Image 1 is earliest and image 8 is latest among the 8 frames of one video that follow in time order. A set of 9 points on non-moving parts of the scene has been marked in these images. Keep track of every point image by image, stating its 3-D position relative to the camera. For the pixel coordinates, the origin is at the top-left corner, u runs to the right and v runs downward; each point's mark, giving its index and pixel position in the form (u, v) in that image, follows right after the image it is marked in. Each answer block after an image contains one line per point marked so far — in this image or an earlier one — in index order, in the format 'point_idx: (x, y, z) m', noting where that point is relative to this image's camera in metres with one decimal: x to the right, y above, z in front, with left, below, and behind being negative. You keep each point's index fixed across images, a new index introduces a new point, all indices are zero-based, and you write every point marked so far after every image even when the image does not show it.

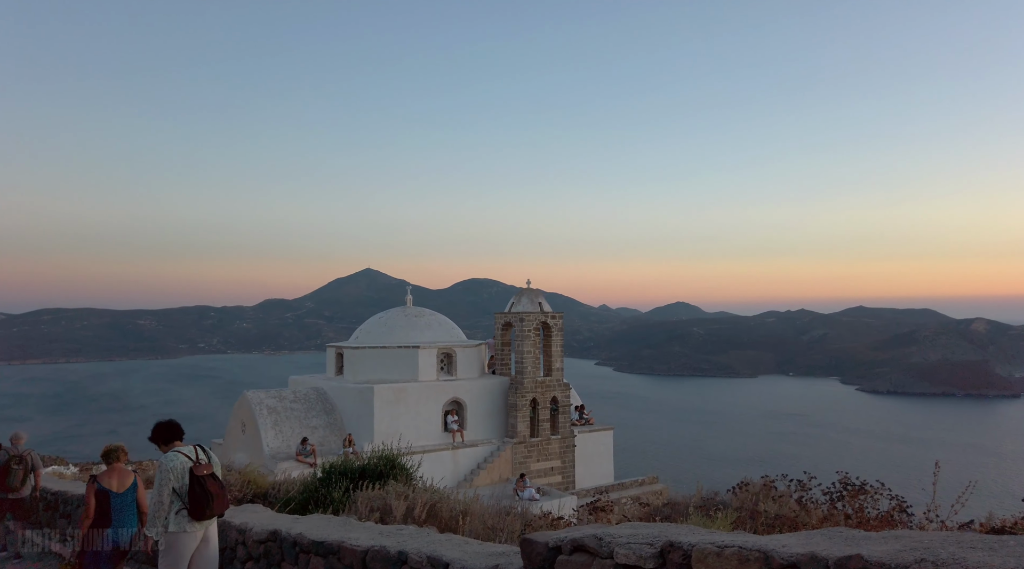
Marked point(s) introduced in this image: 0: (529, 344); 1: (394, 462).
0: (+0.4, -1.3, +18.6) m
1: (-1.4, -2.1, +9.8) m
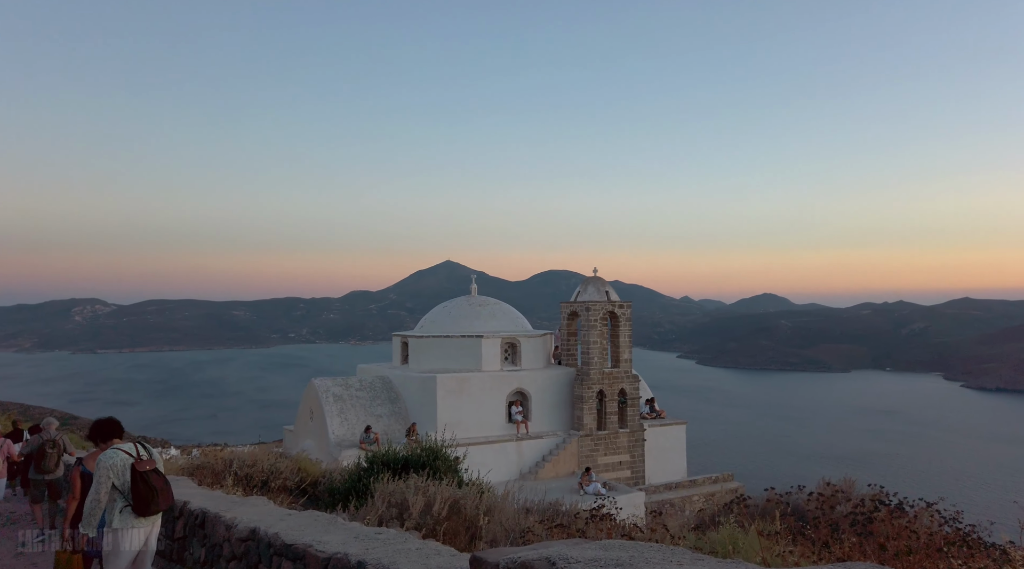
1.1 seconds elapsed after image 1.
0: (+1.9, -1.1, +17.9) m
1: (-0.8, -1.9, +9.4) m
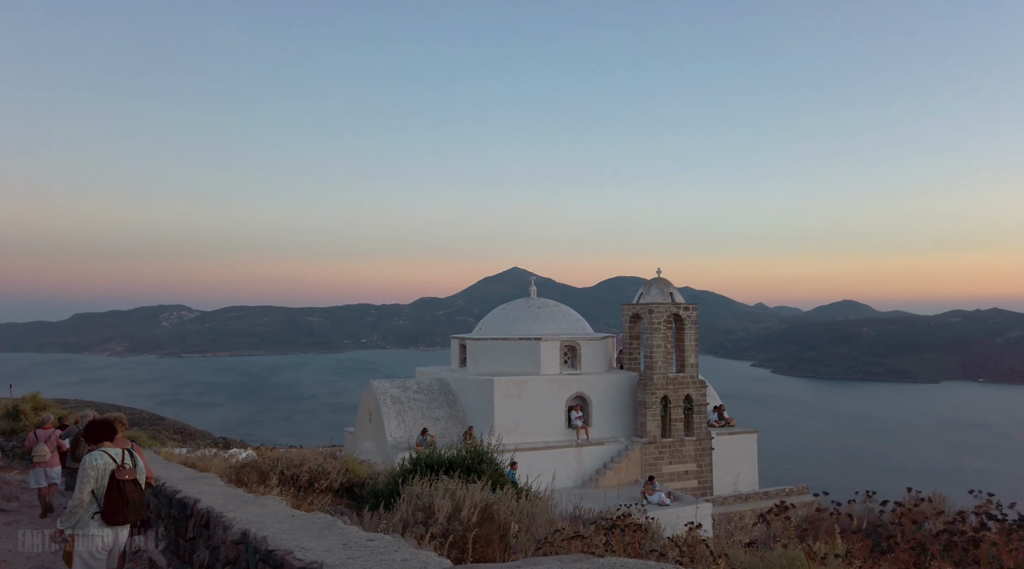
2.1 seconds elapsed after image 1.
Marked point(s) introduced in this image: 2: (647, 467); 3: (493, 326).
0: (+3.1, -1.1, +17.1) m
1: (-0.3, -1.8, +8.9) m
2: (+2.8, -3.7, +16.5) m
3: (-0.4, -0.9, +18.3) m
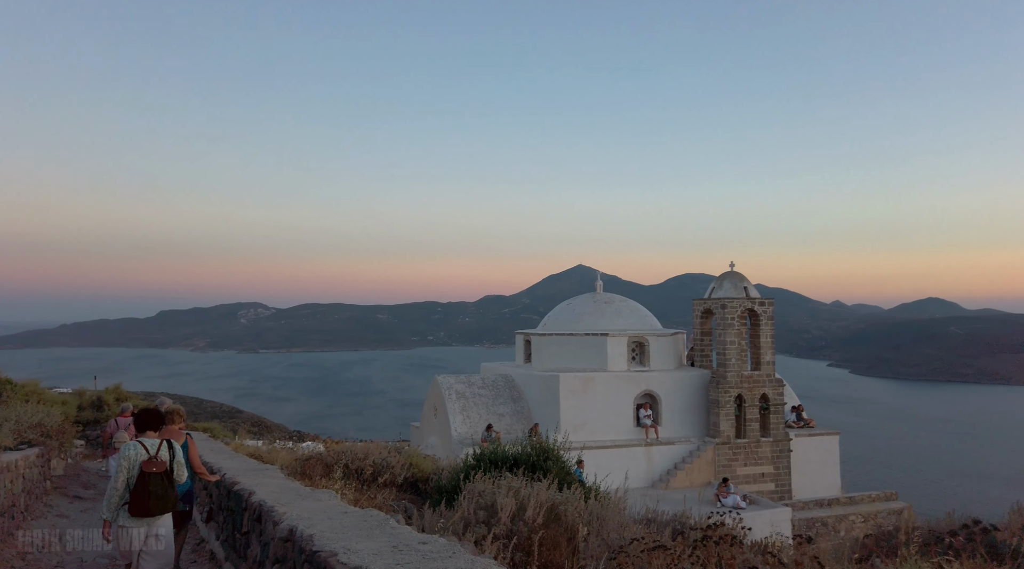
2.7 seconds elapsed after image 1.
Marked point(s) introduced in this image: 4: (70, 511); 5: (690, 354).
0: (+4.5, -1.0, +16.4) m
1: (+0.4, -1.7, +8.5) m
2: (+4.1, -3.6, +15.9) m
3: (+1.0, -0.8, +17.9) m
4: (-5.7, -2.9, +10.7) m
5: (+4.0, -1.5, +18.1) m
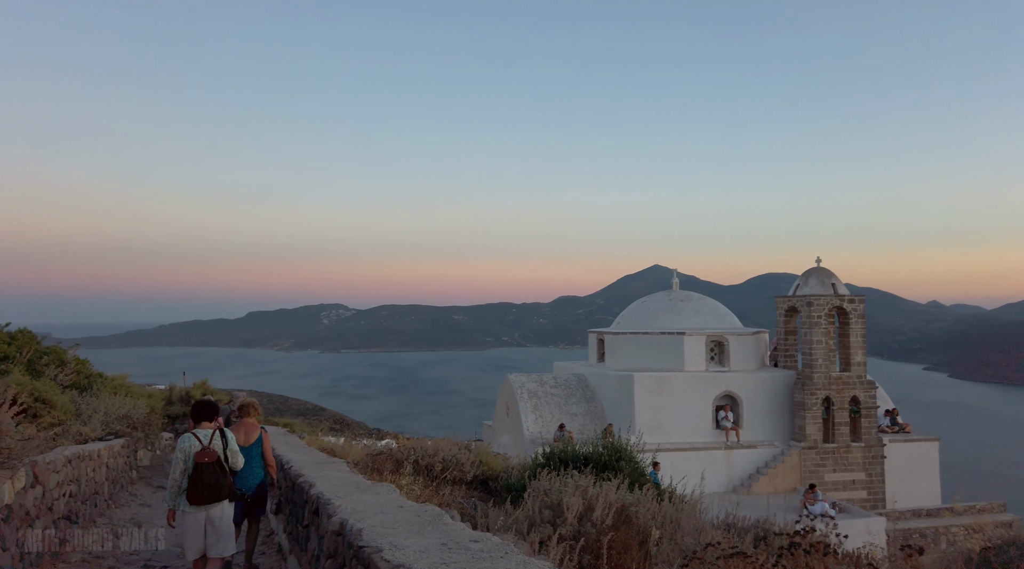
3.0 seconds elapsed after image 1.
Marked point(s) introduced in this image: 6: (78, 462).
0: (+5.9, -0.9, +15.7) m
1: (+1.1, -1.7, +8.2) m
2: (+5.4, -3.5, +15.2) m
3: (+2.6, -0.7, +17.5) m
4: (-4.8, -2.9, +10.9) m
5: (+5.5, -1.5, +17.4) m
6: (-4.3, -1.8, +8.3) m
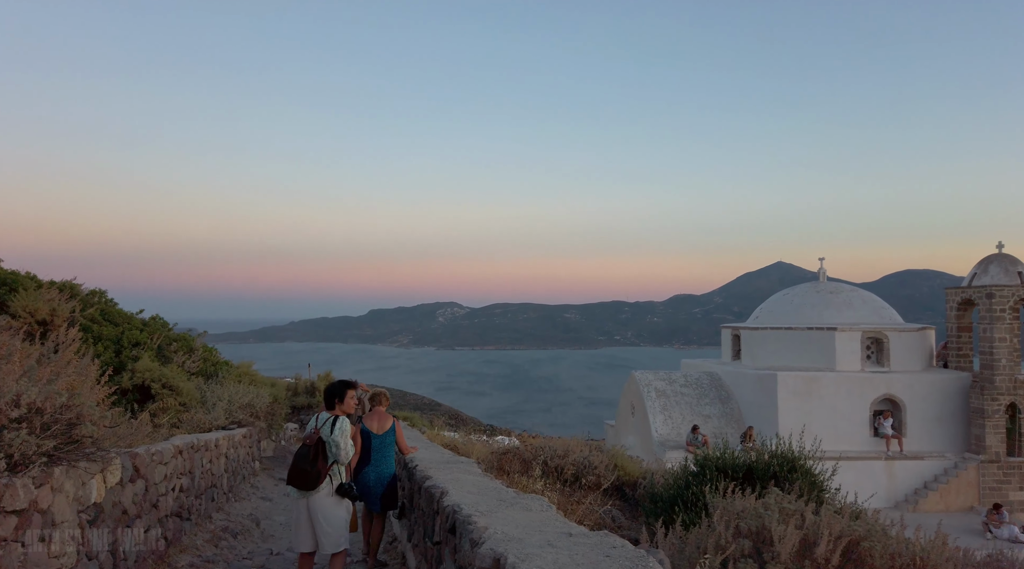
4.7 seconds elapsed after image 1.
0: (+8.1, -0.7, +13.7) m
1: (+2.4, -1.5, +6.8) m
2: (+7.6, -3.3, +13.3) m
3: (+5.1, -0.6, +15.9) m
4: (-3.1, -2.6, +10.3) m
5: (+8.0, -1.3, +15.4) m
6: (-3.0, -1.6, +7.7) m
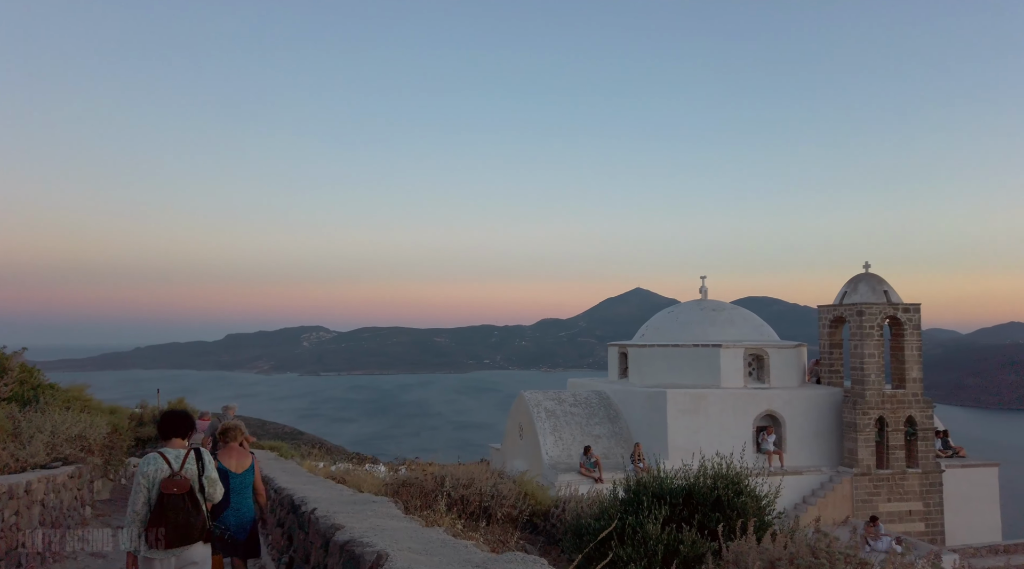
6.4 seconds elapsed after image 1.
0: (+6.3, -1.1, +14.4) m
1: (+1.7, -1.6, +6.7) m
2: (+5.8, -3.7, +13.8) m
3: (+2.9, -0.9, +16.1) m
4: (-4.2, -2.8, +9.2) m
5: (+5.8, -1.7, +16.1) m
6: (-3.7, -1.6, +6.7) m
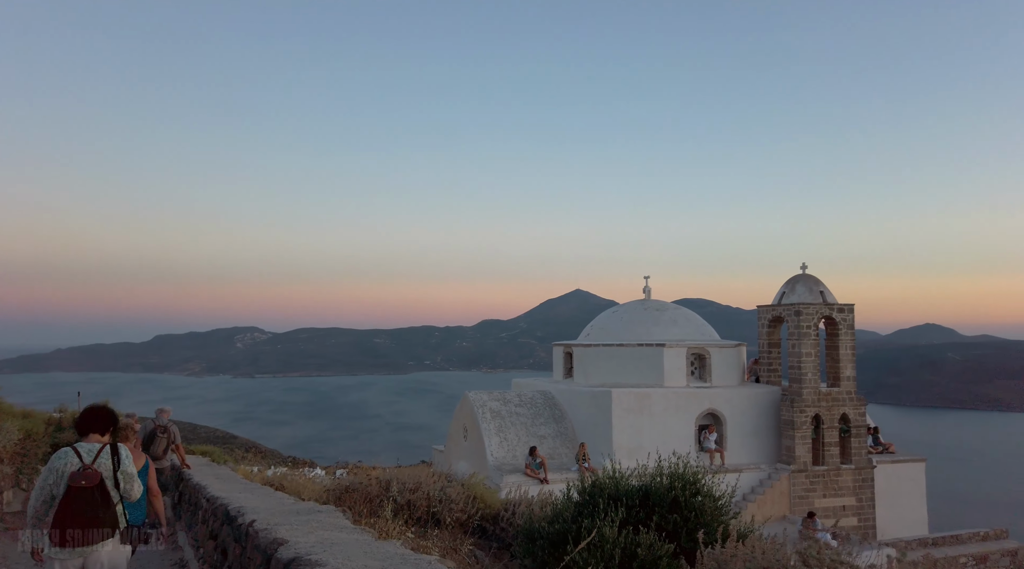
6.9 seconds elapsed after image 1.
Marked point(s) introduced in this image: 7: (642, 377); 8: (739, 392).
0: (+5.3, -1.1, +14.9) m
1: (+1.4, -1.6, +6.8) m
2: (+4.9, -3.7, +14.2) m
3: (+1.8, -1.0, +16.3) m
4: (-4.8, -2.8, +8.9) m
5: (+4.8, -1.7, +16.5) m
6: (-4.1, -1.6, +6.4) m
7: (+2.4, -1.7, +15.2) m
8: (+4.1, -1.9, +14.9) m
